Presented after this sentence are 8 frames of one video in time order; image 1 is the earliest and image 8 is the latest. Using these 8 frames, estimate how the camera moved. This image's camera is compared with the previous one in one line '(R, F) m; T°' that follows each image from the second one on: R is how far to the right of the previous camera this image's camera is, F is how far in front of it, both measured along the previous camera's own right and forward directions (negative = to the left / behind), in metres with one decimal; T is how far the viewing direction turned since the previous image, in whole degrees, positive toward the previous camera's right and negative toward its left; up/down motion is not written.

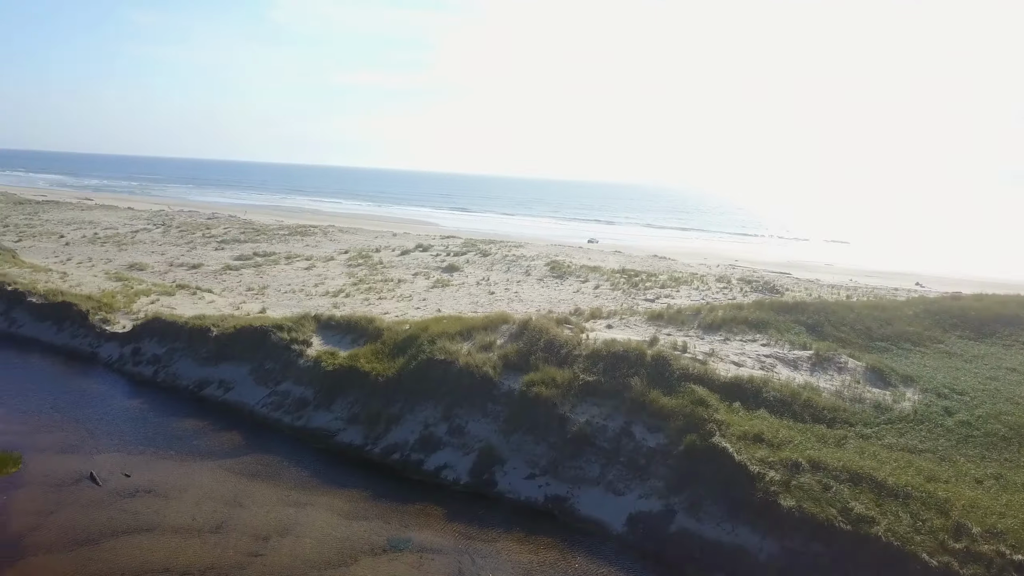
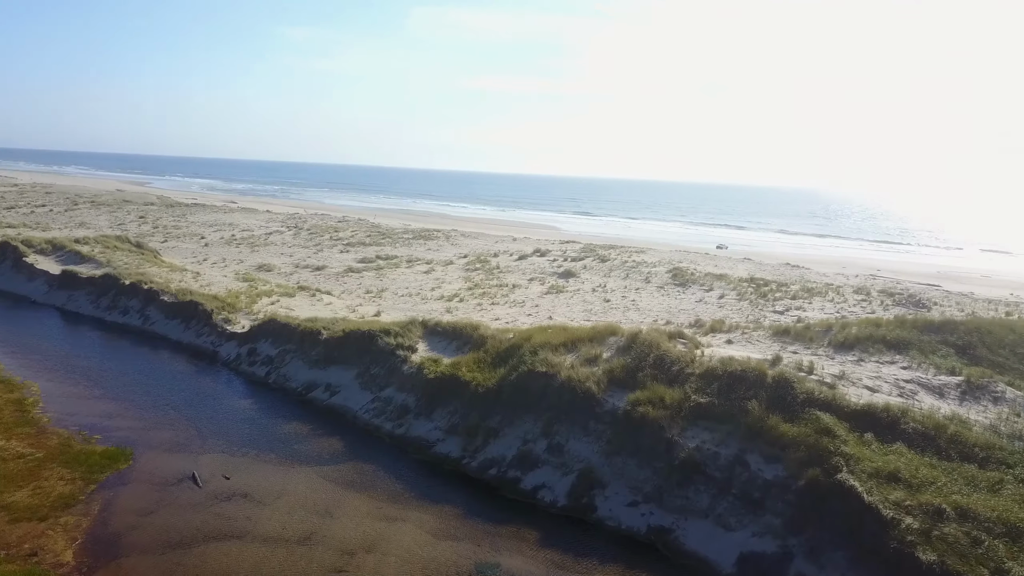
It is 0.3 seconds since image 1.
(+0.3, +0.6) m; -9°
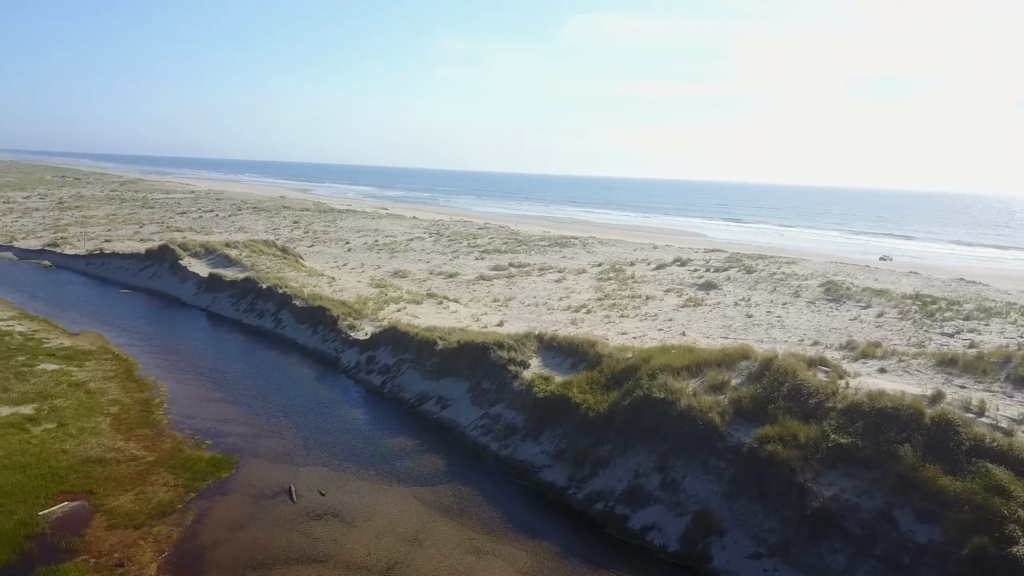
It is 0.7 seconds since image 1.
(+0.4, +0.9) m; -10°
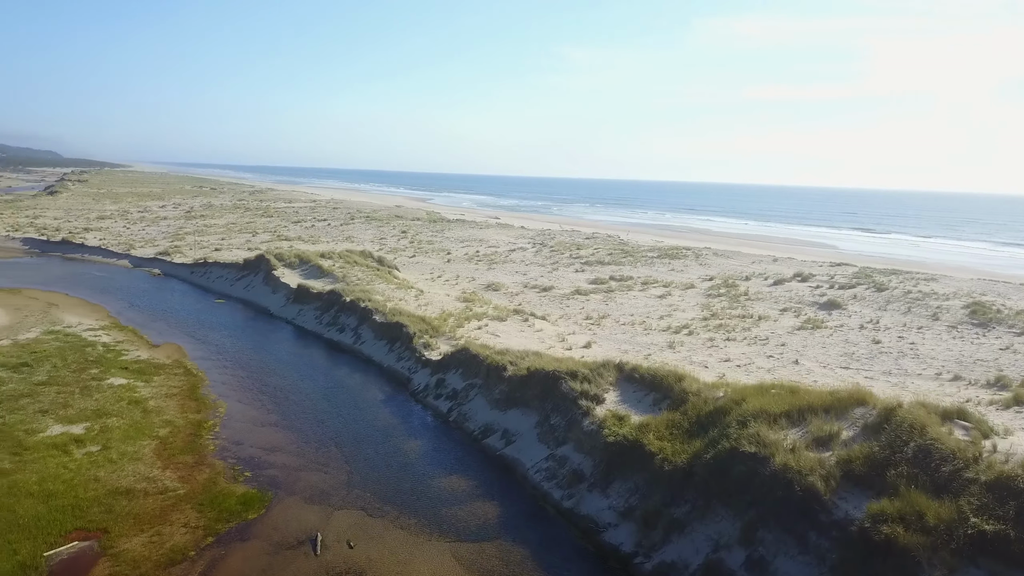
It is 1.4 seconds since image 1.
(+0.7, +1.5) m; -9°
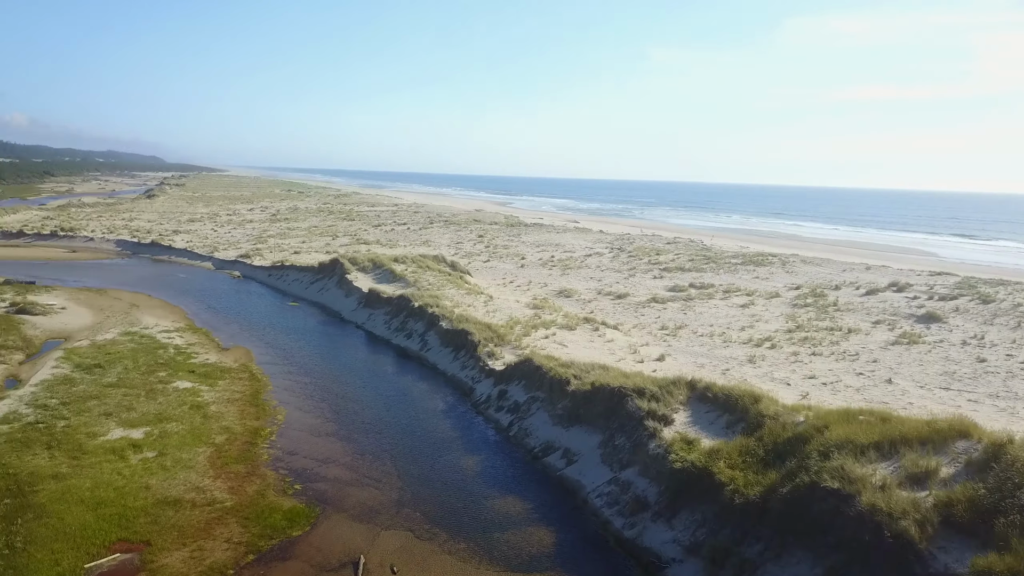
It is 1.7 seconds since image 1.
(+0.3, +0.6) m; -6°
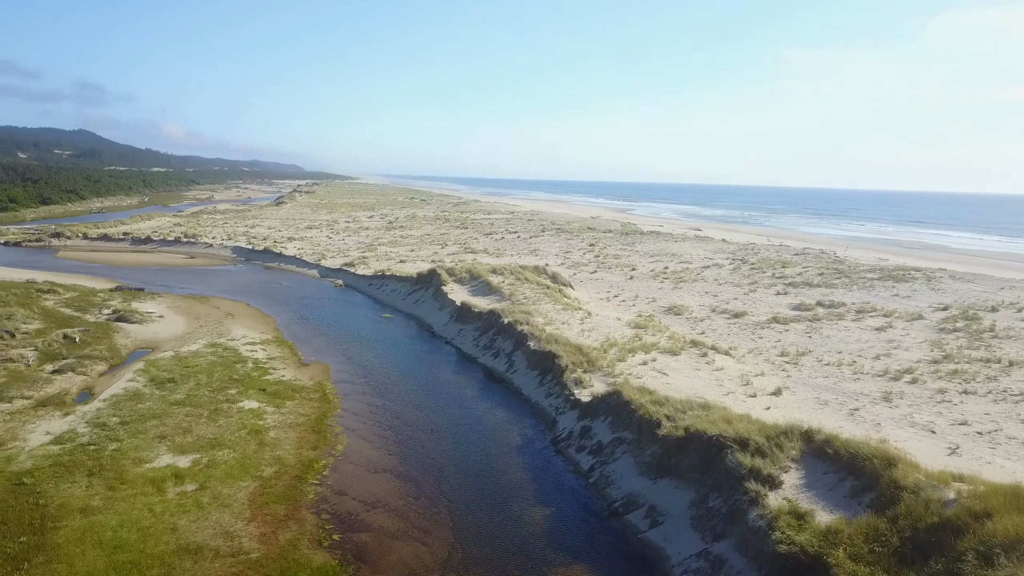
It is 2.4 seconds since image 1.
(+0.5, +1.6) m; -9°
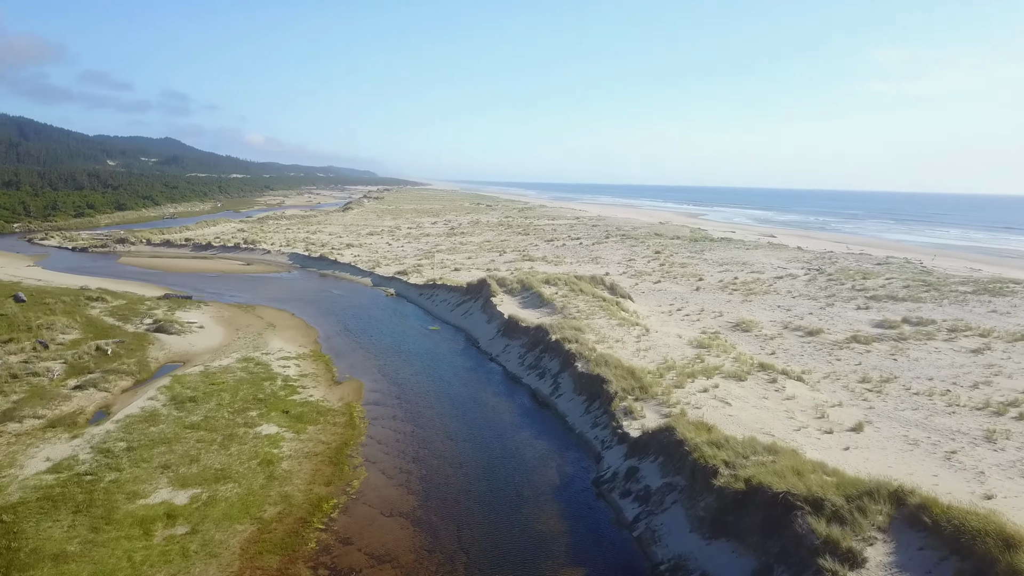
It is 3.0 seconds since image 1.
(+0.4, +1.4) m; -5°
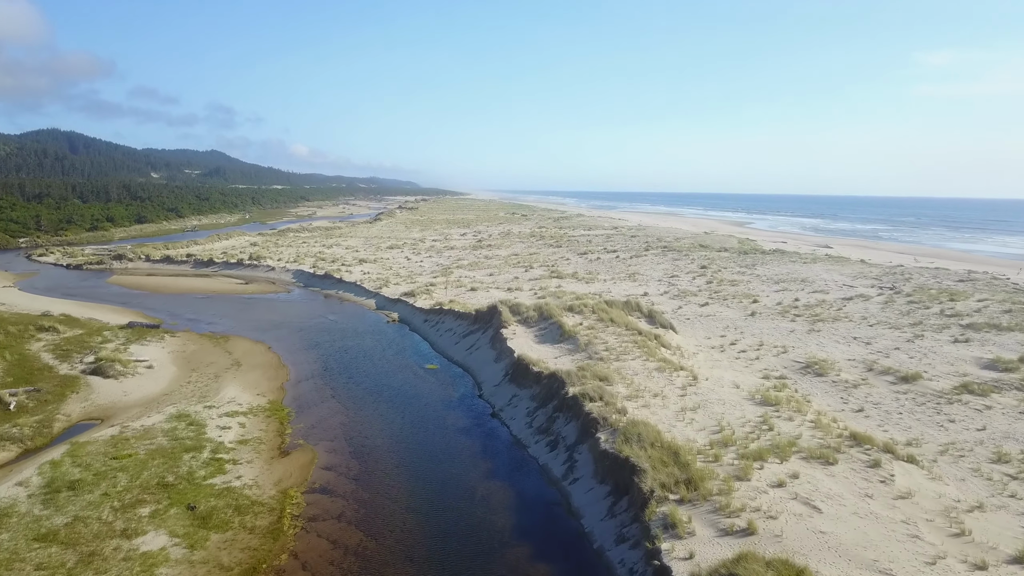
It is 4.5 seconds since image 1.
(+0.6, +4.0) m; -3°
